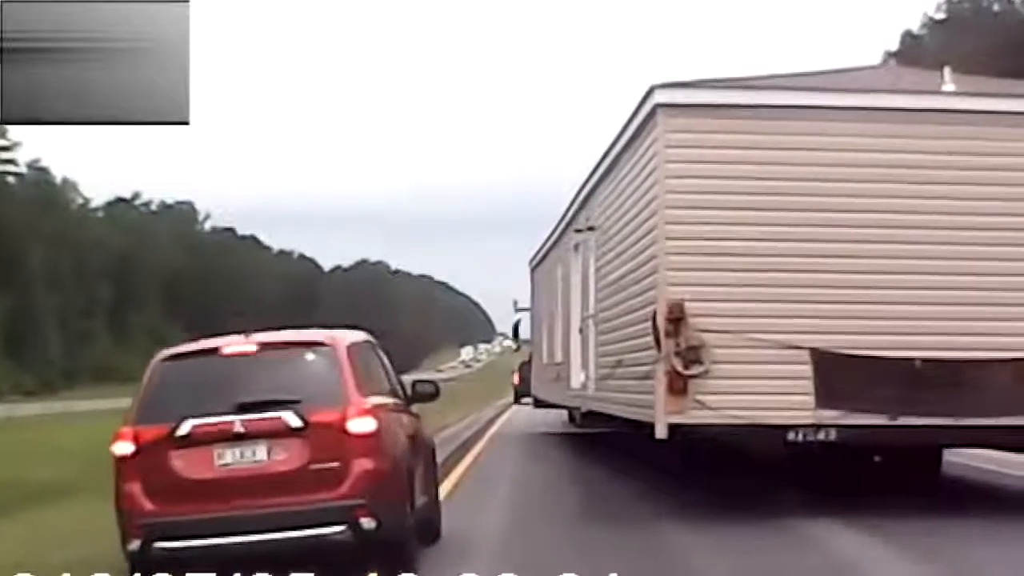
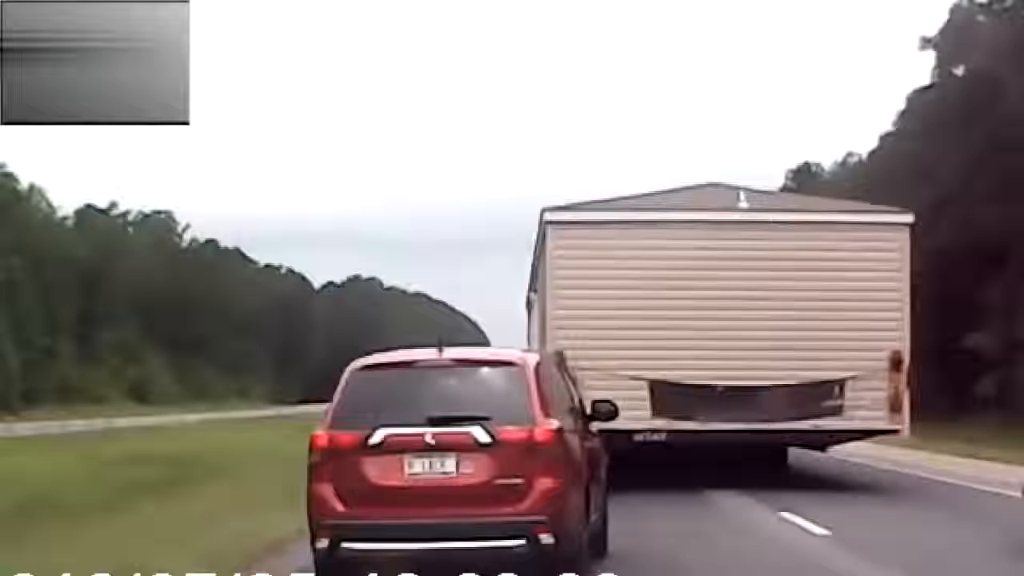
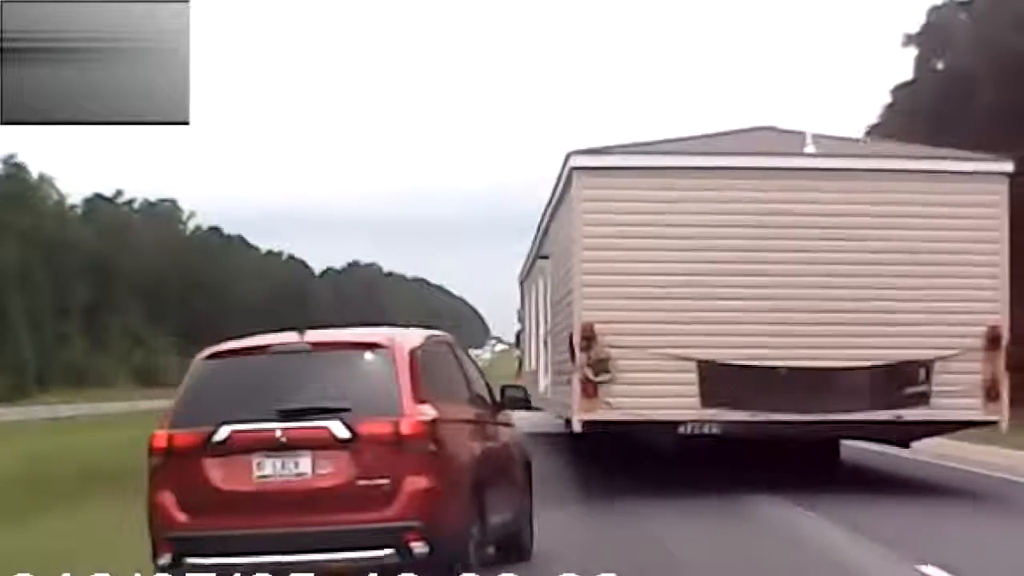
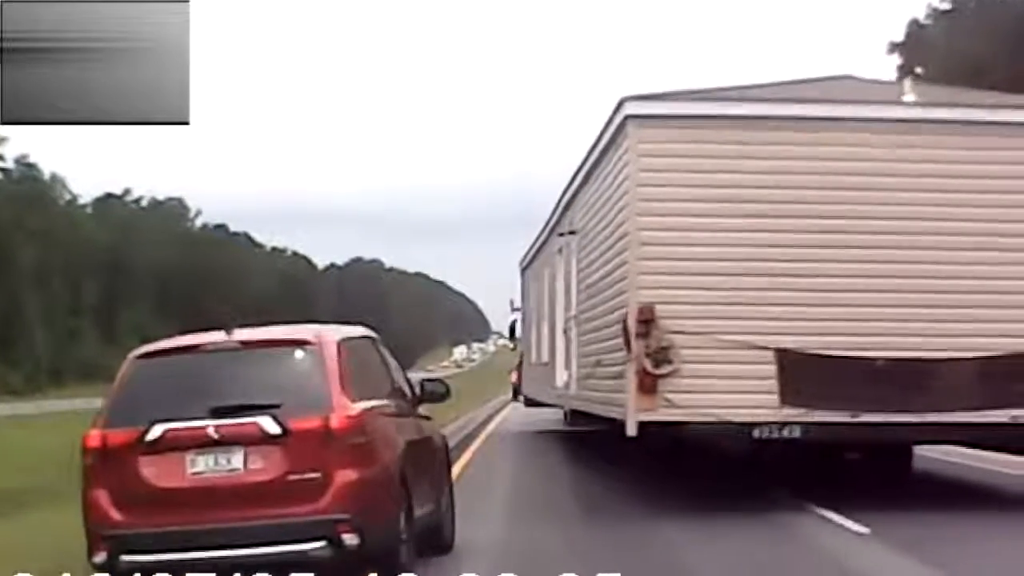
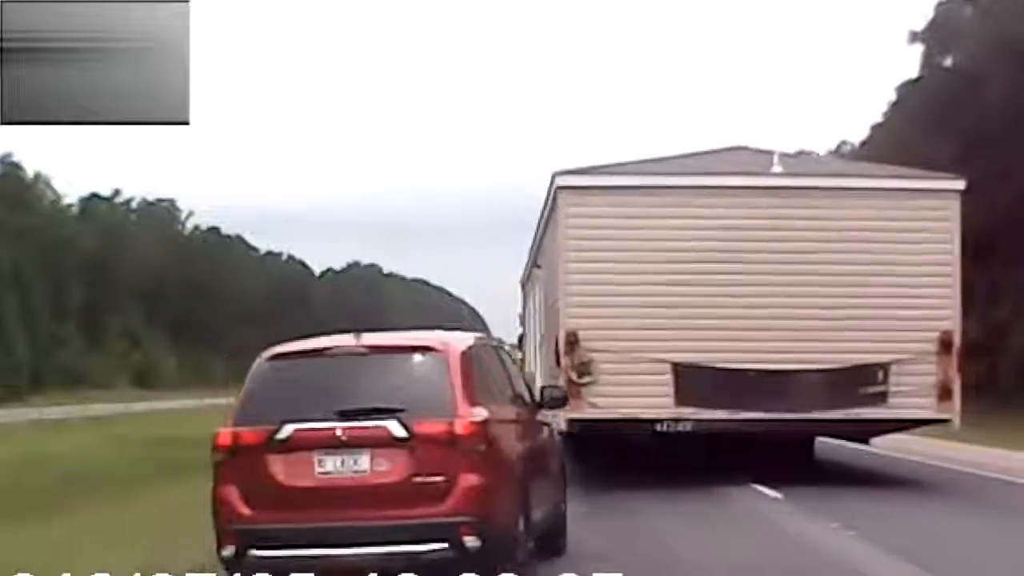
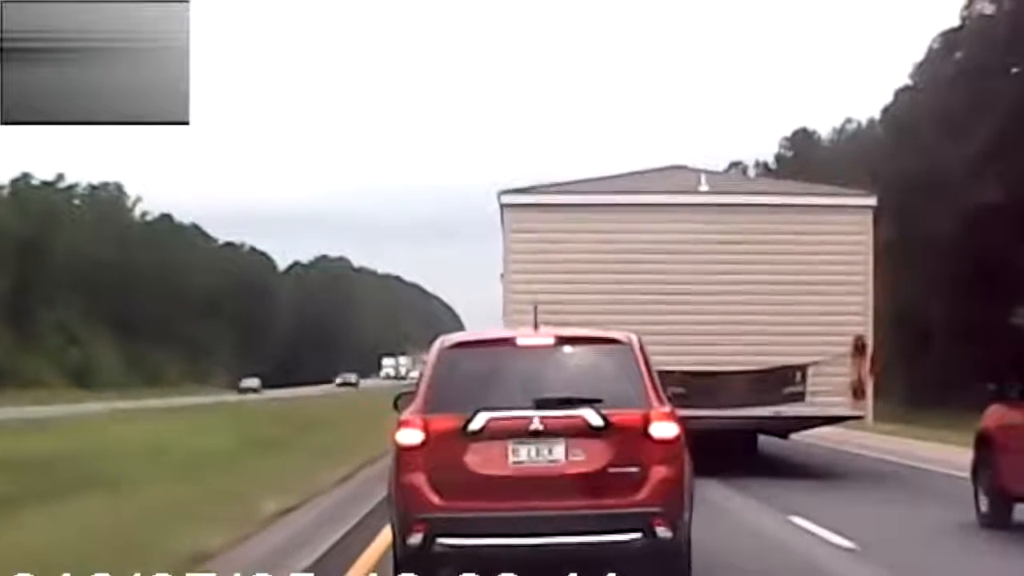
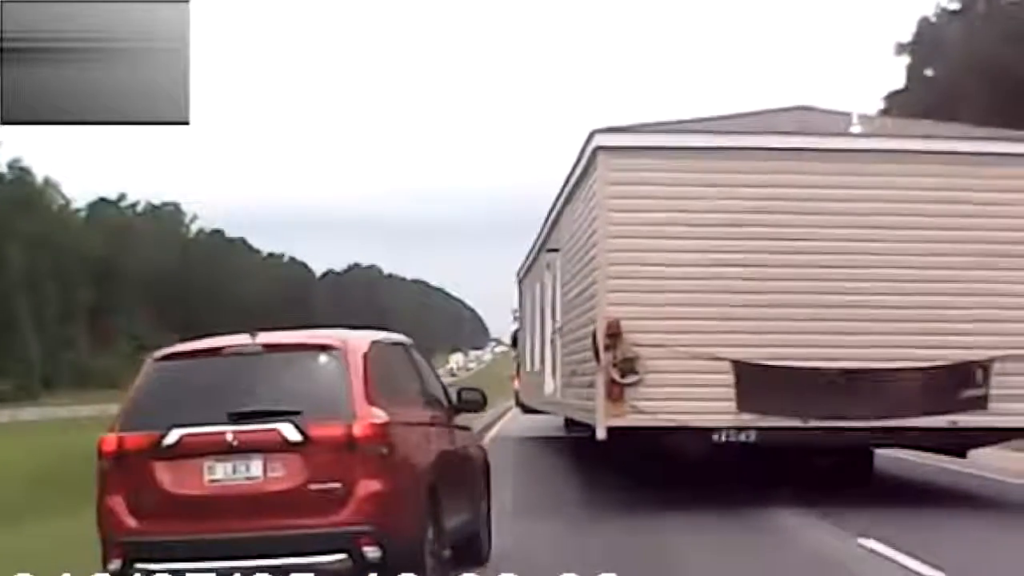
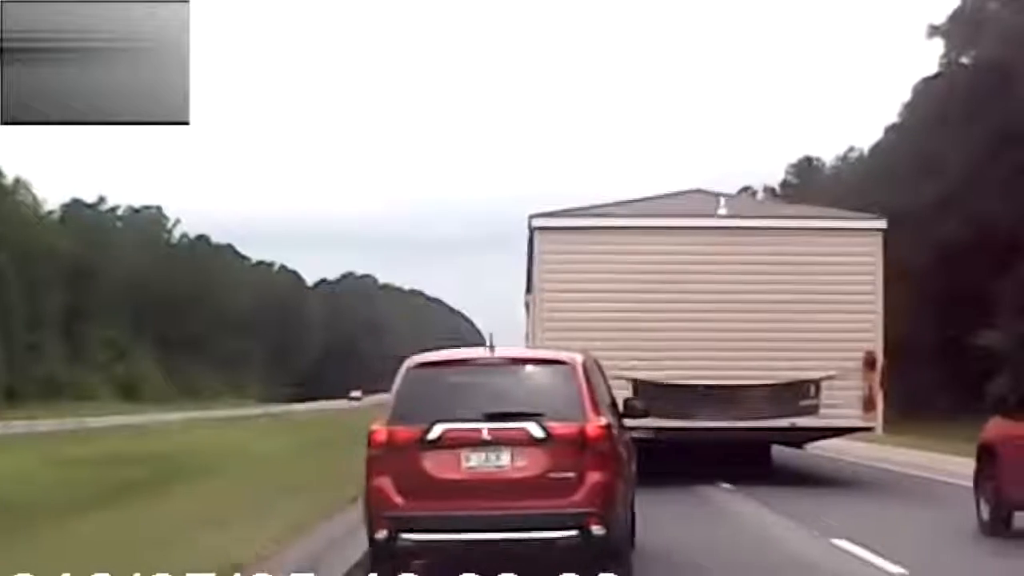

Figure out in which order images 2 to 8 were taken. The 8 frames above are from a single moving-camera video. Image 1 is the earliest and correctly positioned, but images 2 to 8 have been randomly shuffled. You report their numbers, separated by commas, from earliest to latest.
4, 7, 3, 5, 2, 8, 6
